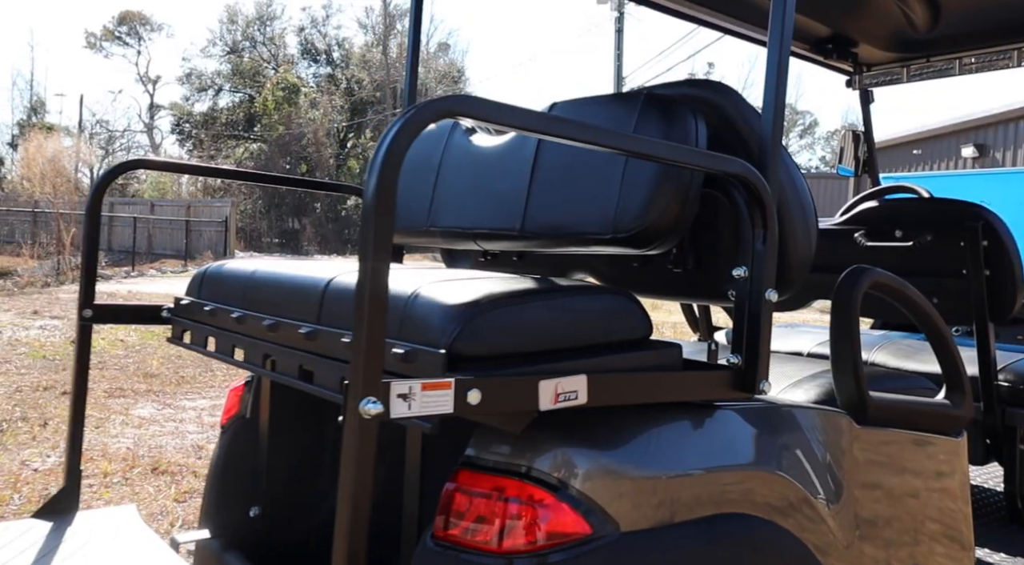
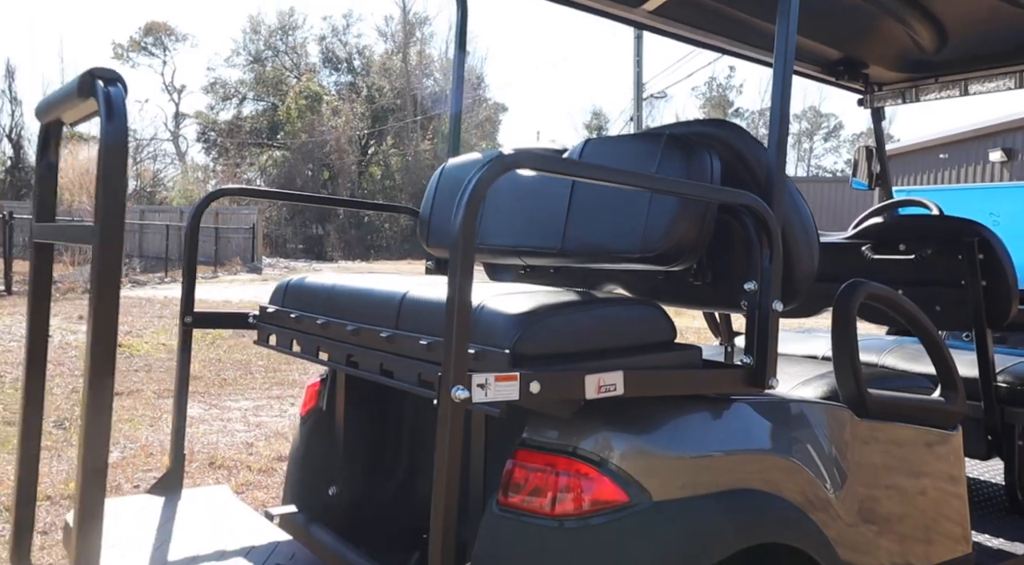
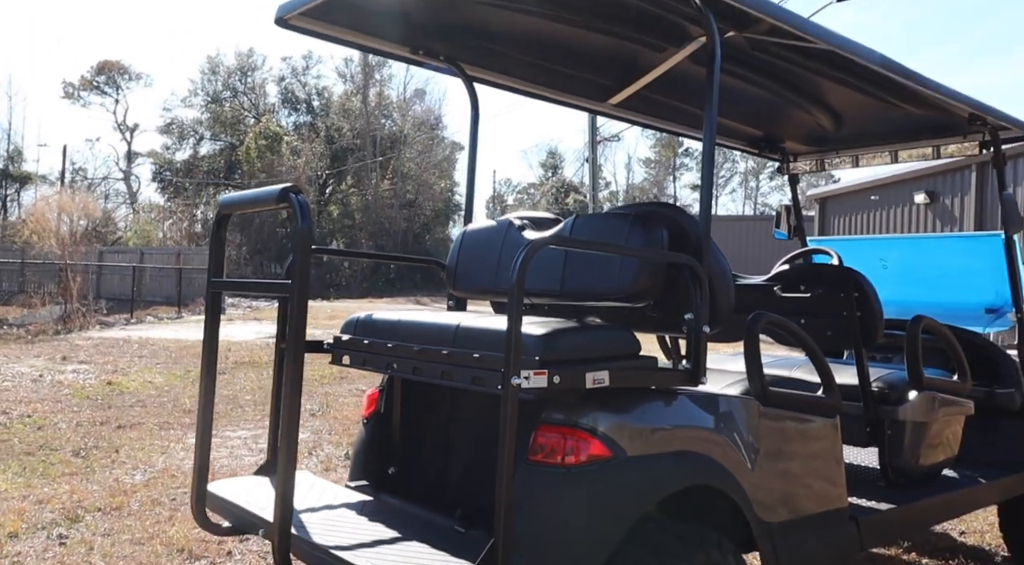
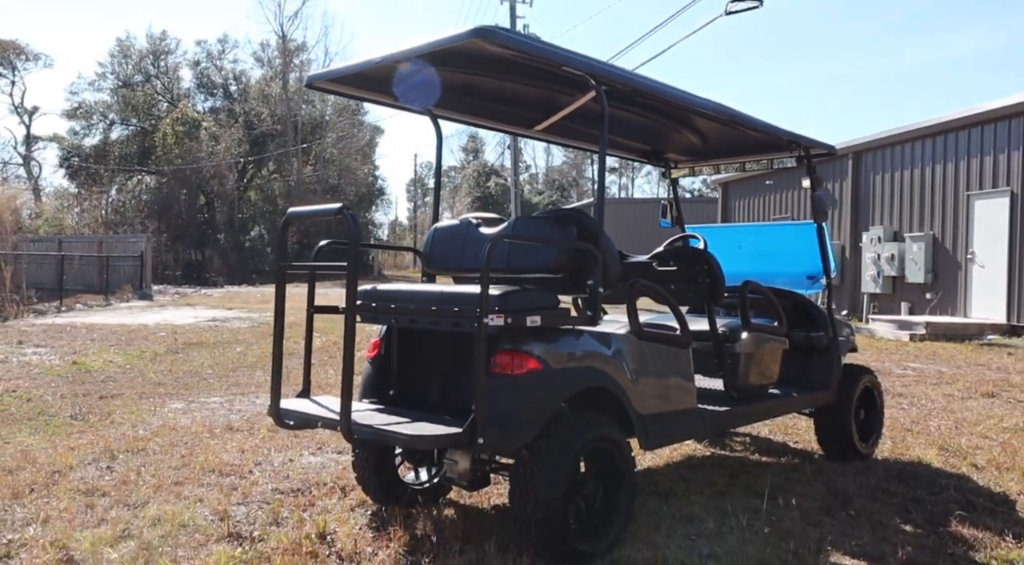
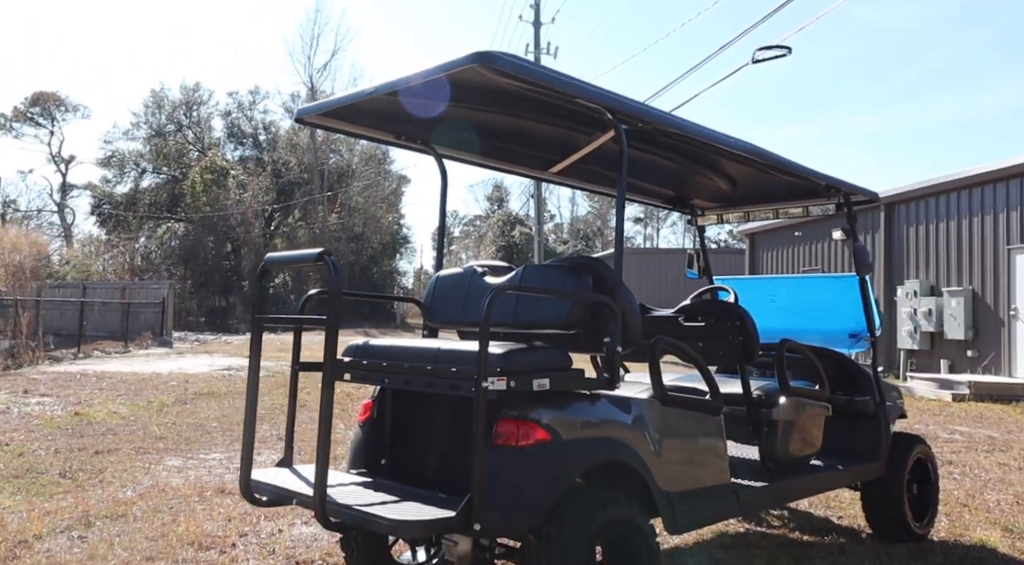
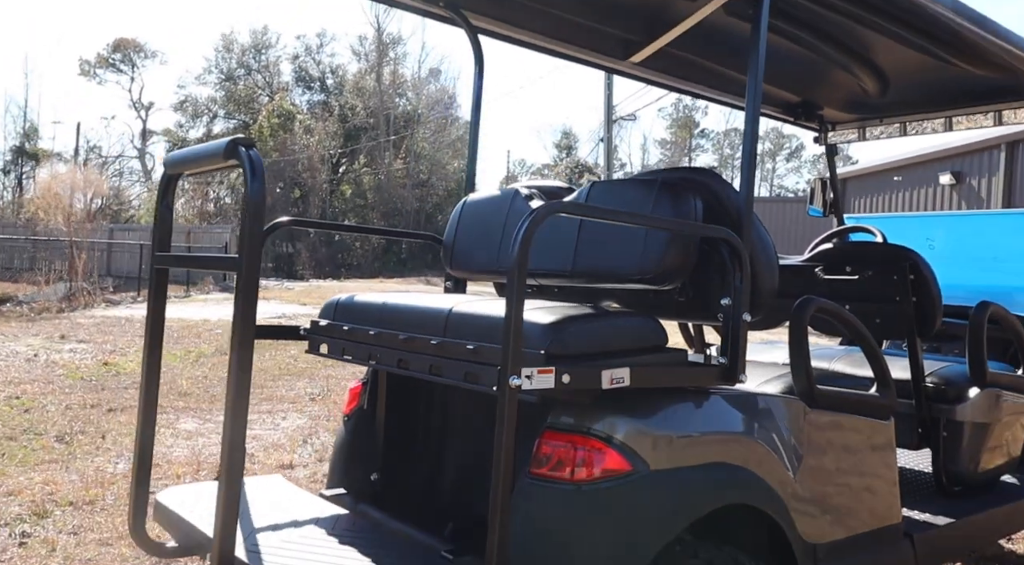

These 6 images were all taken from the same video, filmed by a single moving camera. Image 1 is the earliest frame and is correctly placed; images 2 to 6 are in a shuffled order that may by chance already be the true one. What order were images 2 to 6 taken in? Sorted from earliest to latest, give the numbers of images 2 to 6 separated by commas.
2, 6, 3, 5, 4
